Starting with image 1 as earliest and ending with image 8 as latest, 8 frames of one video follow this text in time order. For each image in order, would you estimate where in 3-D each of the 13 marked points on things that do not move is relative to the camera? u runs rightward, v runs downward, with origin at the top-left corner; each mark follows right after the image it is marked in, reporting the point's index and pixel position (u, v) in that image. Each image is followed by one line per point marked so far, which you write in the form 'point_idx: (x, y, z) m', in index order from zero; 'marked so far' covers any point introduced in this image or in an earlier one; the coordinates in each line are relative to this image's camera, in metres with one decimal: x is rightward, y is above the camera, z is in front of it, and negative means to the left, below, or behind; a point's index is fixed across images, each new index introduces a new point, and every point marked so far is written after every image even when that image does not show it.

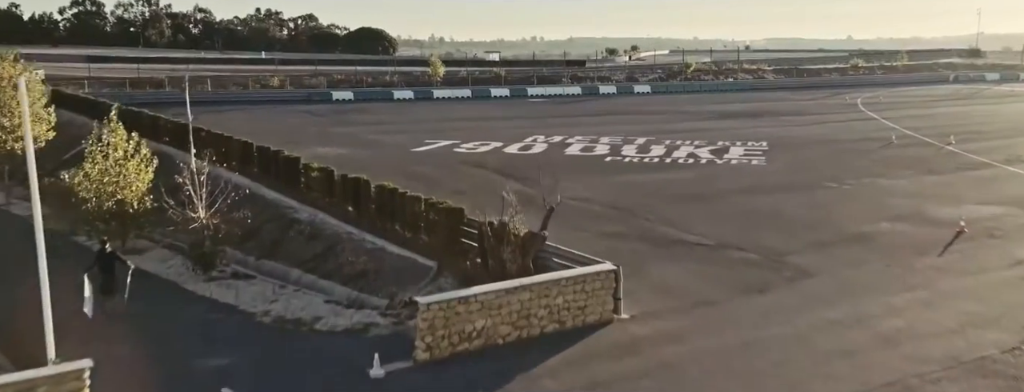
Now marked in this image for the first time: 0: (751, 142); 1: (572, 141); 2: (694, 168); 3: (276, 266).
0: (+5.8, +1.3, +18.3) m
1: (+1.6, +1.4, +19.4) m
2: (+3.6, +0.6, +15.0) m
3: (-3.0, -0.8, +9.4) m
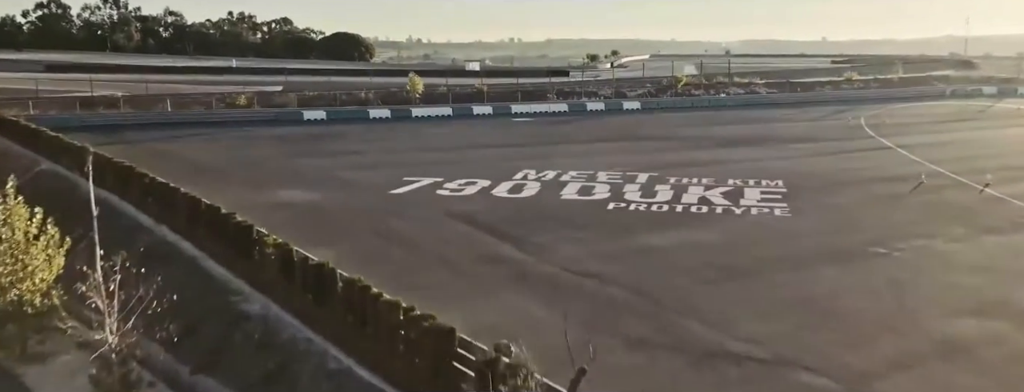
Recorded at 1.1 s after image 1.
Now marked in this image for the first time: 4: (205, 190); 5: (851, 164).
0: (+5.6, +0.3, +16.5) m
1: (+1.3, +0.4, +17.5) m
2: (+3.5, -0.4, +13.2) m
3: (-2.9, -1.9, +7.4) m
4: (-6.7, +0.1, +16.4) m
5: (+8.4, +0.8, +18.6) m
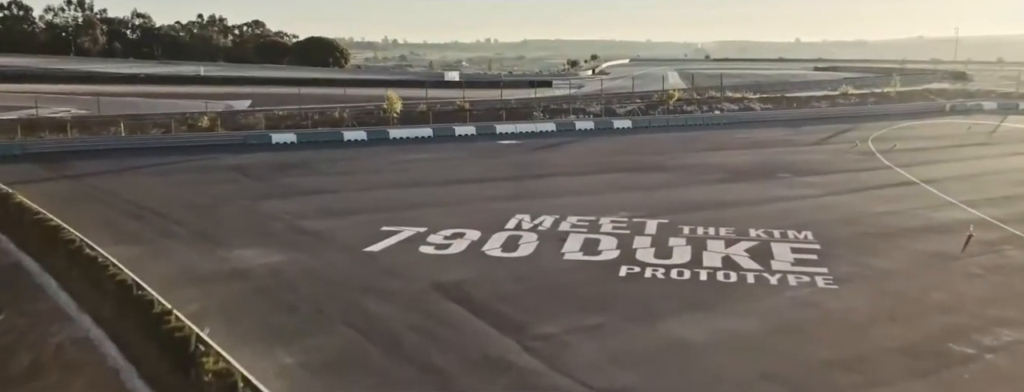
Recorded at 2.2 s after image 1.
0: (+5.5, -0.7, +14.6) m
1: (+1.2, -0.7, +15.5) m
2: (+3.5, -1.5, +11.2) m
3: (-2.8, -2.9, +5.2) m
4: (-6.8, -1.0, +14.1) m
5: (+8.2, -0.2, +16.7) m
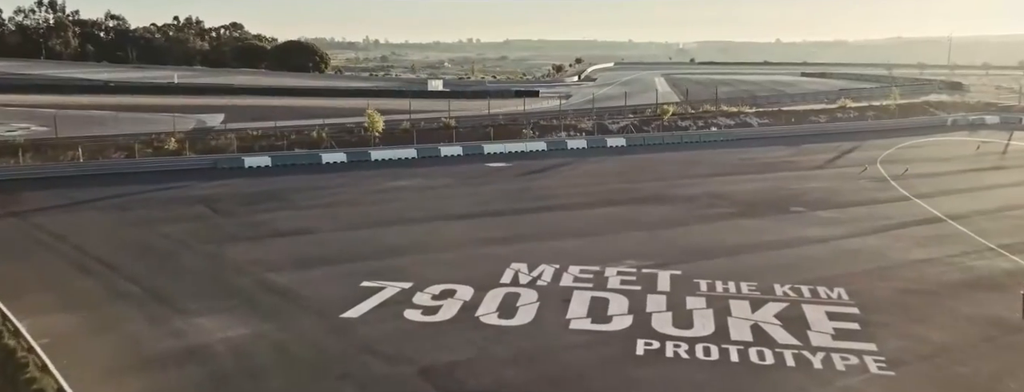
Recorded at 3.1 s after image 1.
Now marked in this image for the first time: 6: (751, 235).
0: (+5.4, -1.6, +13.1) m
1: (+1.1, -1.6, +13.8) m
2: (+3.5, -2.4, +9.6) m
3: (-2.6, -3.9, +3.4) m
4: (-6.9, -1.9, +12.3) m
5: (+8.1, -1.1, +15.2) m
6: (+5.4, -0.9, +17.0) m
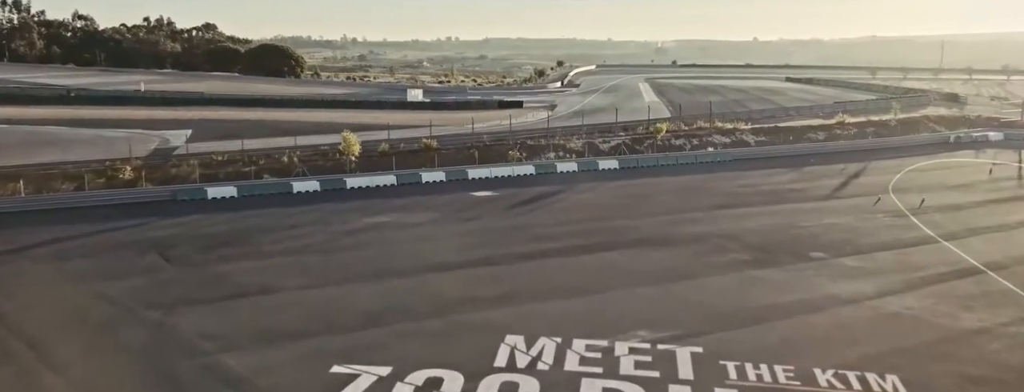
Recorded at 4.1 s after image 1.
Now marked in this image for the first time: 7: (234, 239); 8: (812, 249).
0: (+5.4, -2.7, +11.2) m
1: (+1.0, -2.7, +11.8) m
2: (+3.6, -3.5, +7.7) m
3: (-2.3, -5.0, +1.4) m
4: (-6.9, -3.1, +10.1) m
5: (+8.0, -2.2, +13.5) m
6: (+5.3, -2.0, +15.1) m
7: (-7.3, -1.1, +19.6) m
8: (+7.2, -1.3, +18.0) m
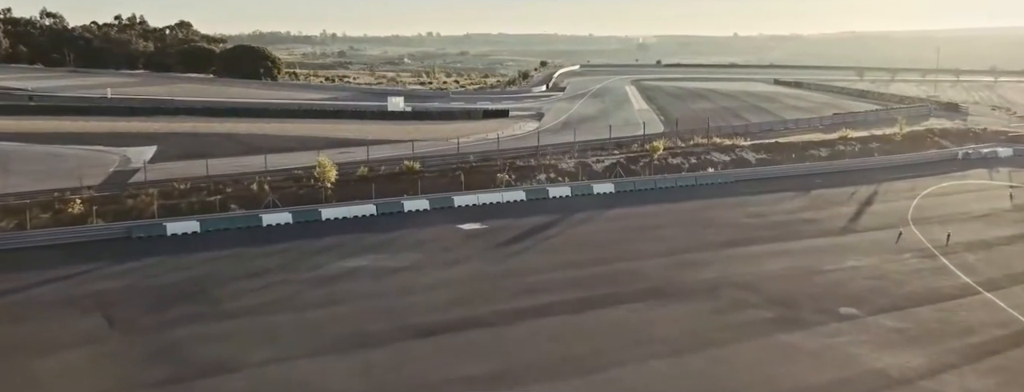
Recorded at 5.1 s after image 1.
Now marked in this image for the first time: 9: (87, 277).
0: (+5.4, -3.8, +9.3) m
1: (+1.1, -3.8, +9.8) m
2: (+3.7, -4.6, +5.7) m
3: (-2.0, -6.2, -0.7) m
4: (-6.8, -4.2, +7.9) m
5: (+8.0, -3.2, +11.6) m
6: (+5.2, -3.0, +13.2) m
7: (-7.4, -2.2, +17.3) m
8: (+7.1, -2.3, +16.1) m
9: (-10.4, -2.0, +18.4) m
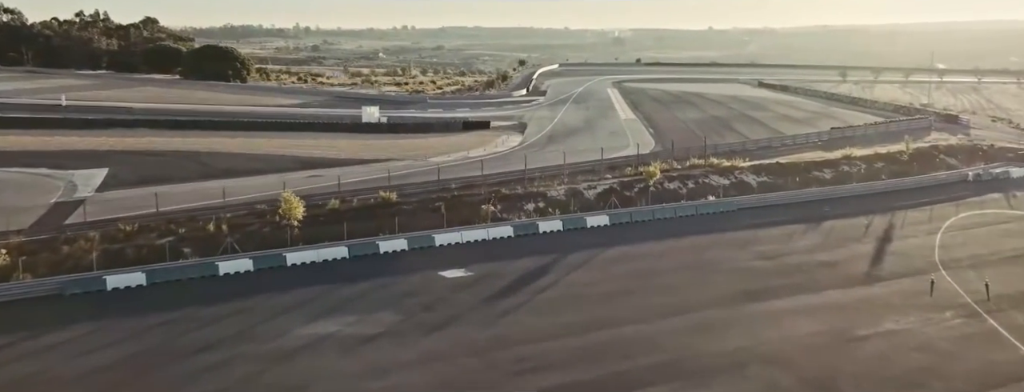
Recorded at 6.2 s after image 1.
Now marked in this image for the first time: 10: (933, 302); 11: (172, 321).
0: (+5.6, -5.1, +7.0) m
1: (+1.2, -5.1, +7.4) m
2: (+4.0, -6.0, +3.4) m
3: (-1.6, -7.7, -3.2) m
4: (-6.6, -5.6, +5.2) m
5: (+8.1, -4.5, +9.4) m
6: (+5.3, -4.3, +10.9) m
7: (-7.5, -3.5, +14.6) m
8: (+7.0, -3.6, +13.9) m
9: (-10.6, -3.3, +15.6) m
10: (+10.1, -2.6, +18.0) m
11: (-8.0, -2.9, +17.6) m
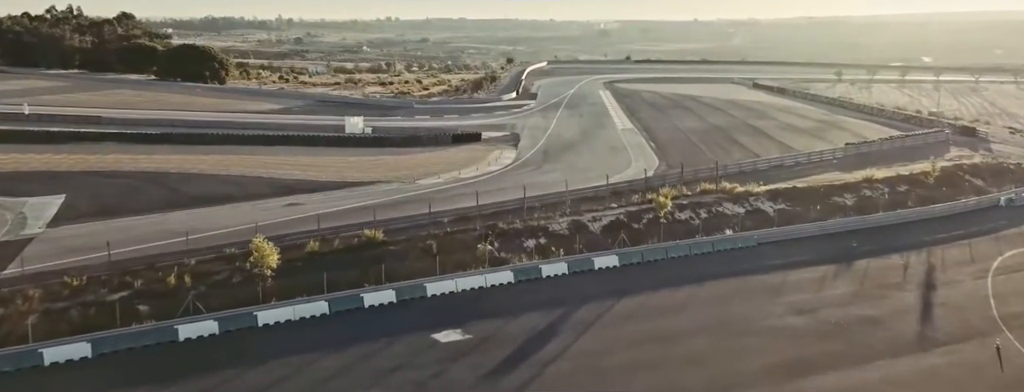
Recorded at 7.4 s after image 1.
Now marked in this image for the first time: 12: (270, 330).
0: (+6.0, -6.5, +4.6) m
1: (+1.6, -6.6, +4.9) m
2: (+4.5, -7.4, +0.9) m
3: (-1.0, -9.2, -5.8) m
4: (-6.2, -7.1, +2.5) m
5: (+8.4, -5.9, +7.0) m
6: (+5.6, -5.6, +8.4) m
7: (-7.3, -4.9, +11.9) m
8: (+7.2, -4.9, +11.4) m
9: (-10.4, -4.7, +12.8) m
10: (+10.2, -3.9, +15.6) m
11: (-7.8, -4.2, +14.8) m
12: (-5.9, -3.4, +18.4) m
